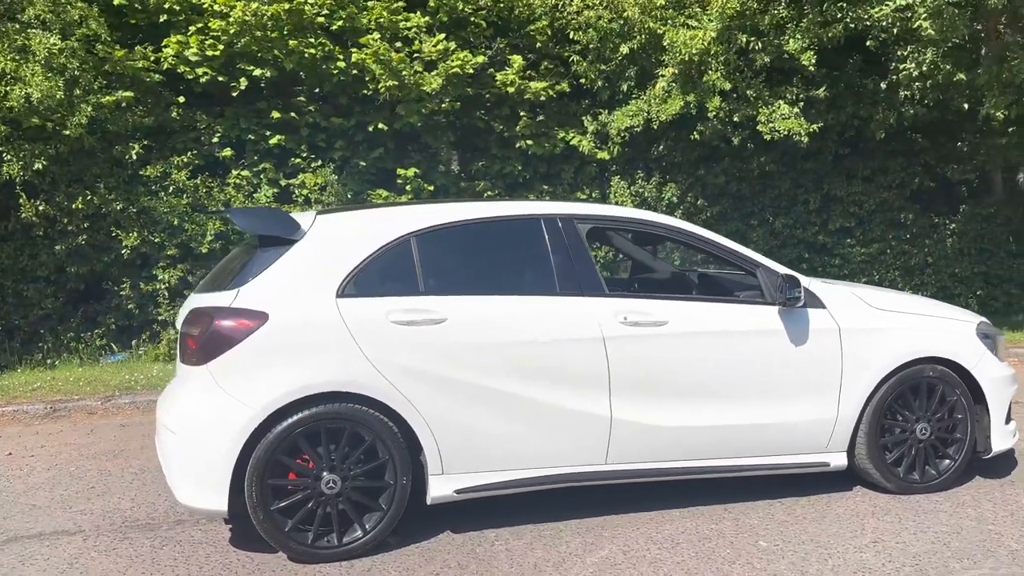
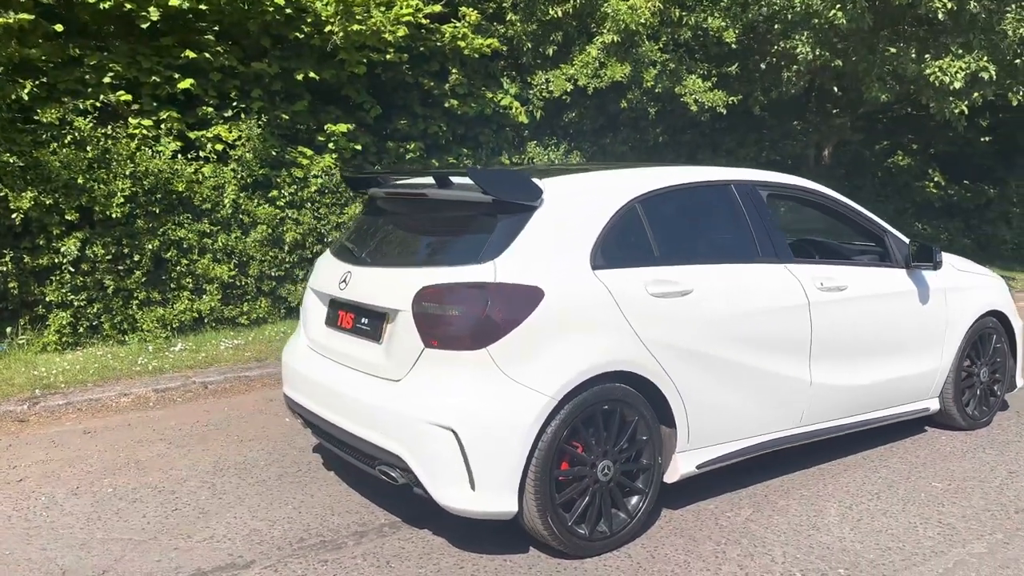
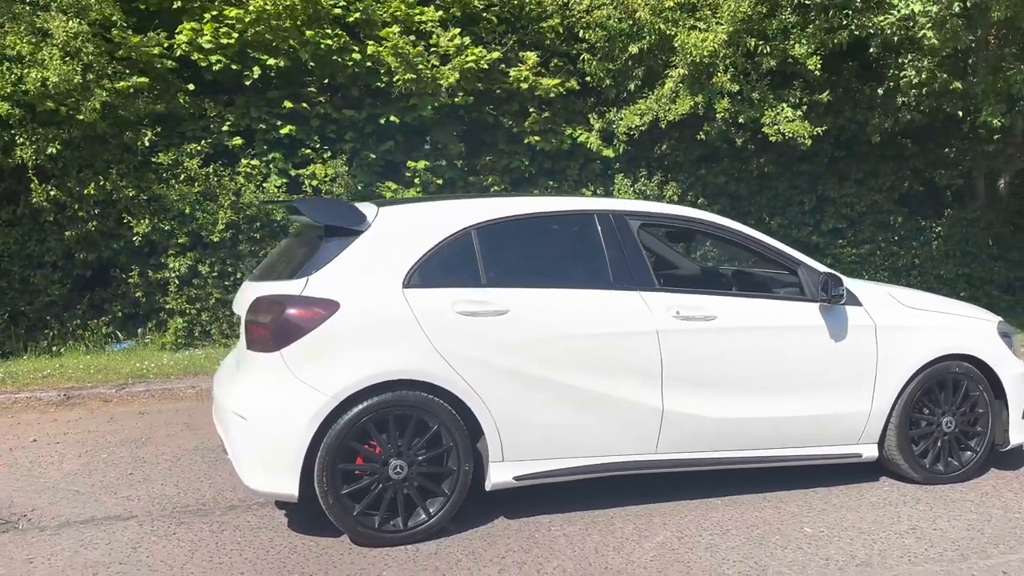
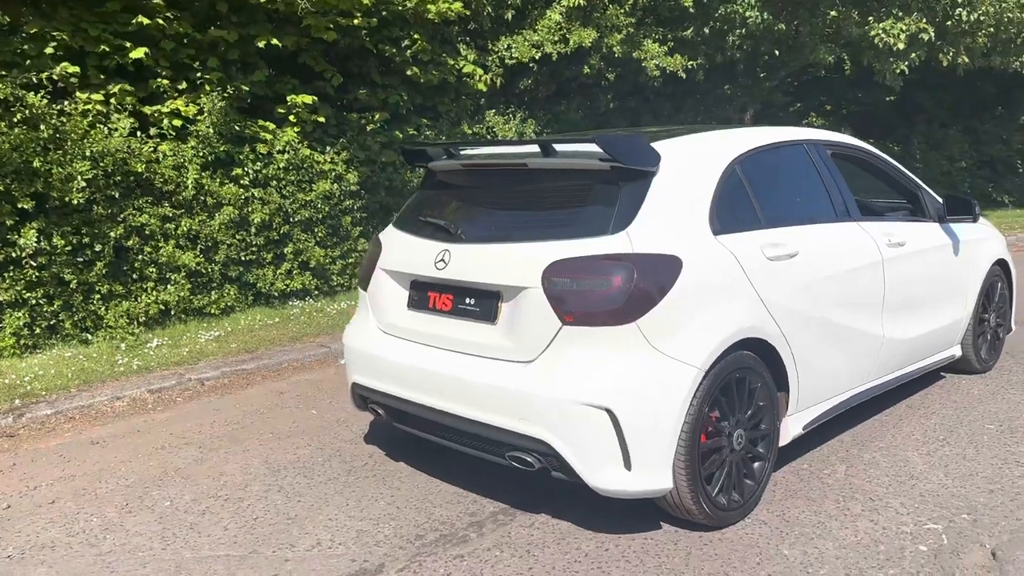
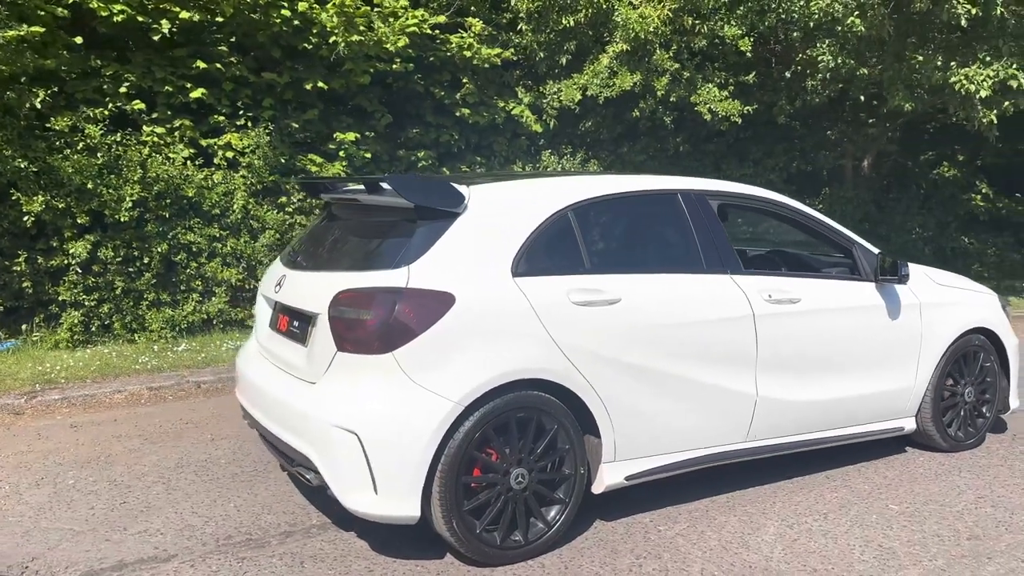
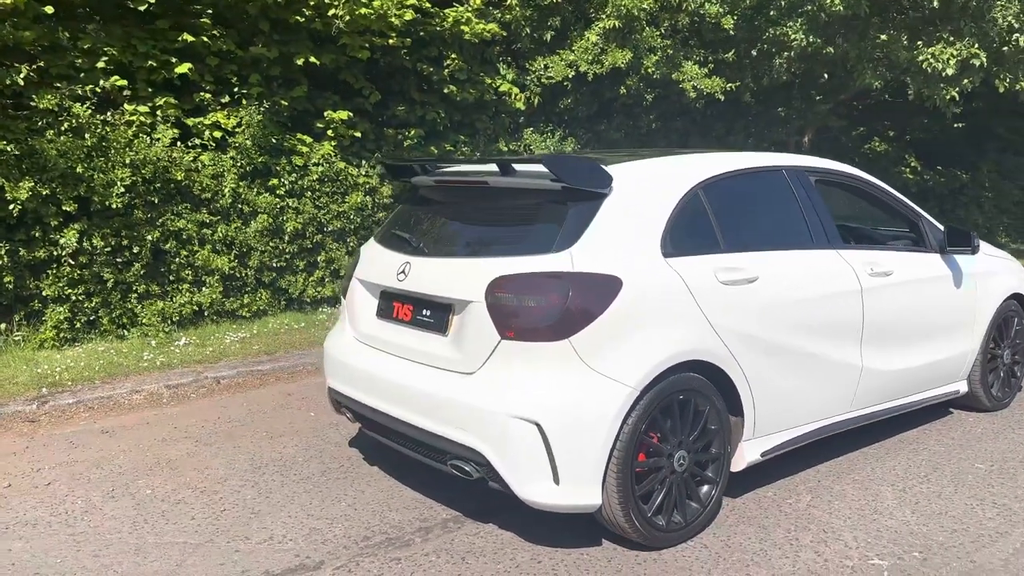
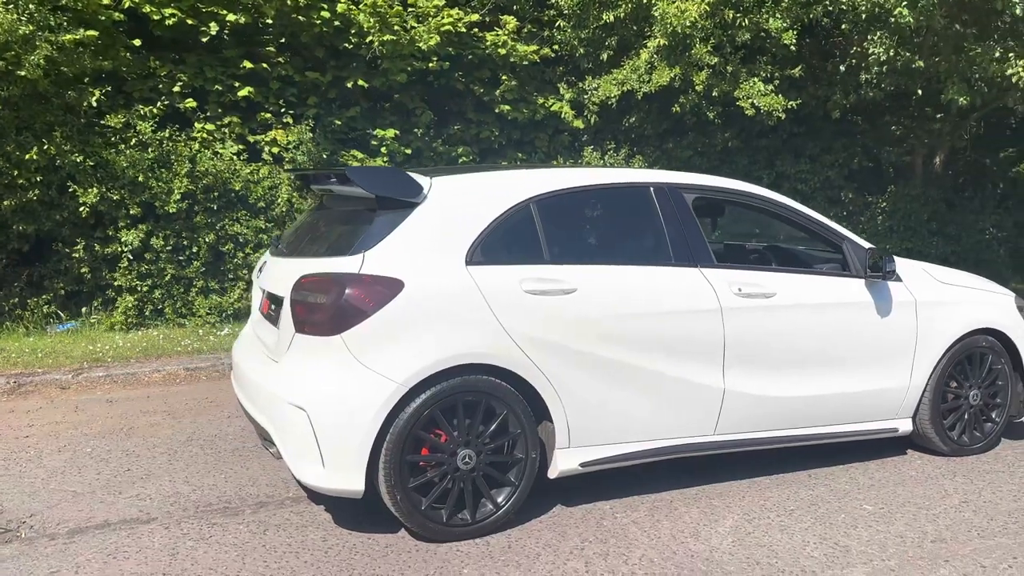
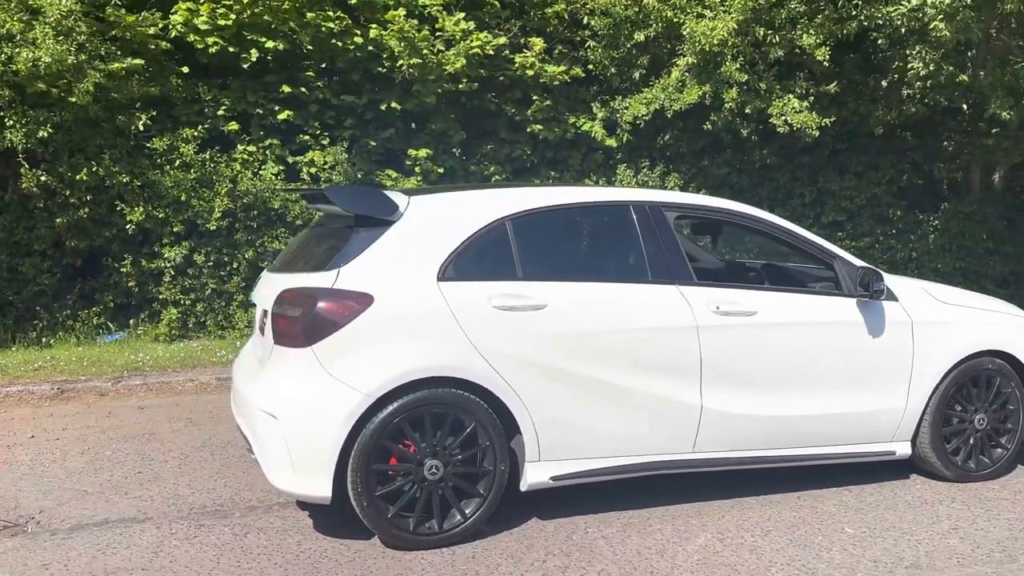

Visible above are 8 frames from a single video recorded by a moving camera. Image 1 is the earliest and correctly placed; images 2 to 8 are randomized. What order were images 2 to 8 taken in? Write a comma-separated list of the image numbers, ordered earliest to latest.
3, 8, 7, 5, 2, 6, 4
